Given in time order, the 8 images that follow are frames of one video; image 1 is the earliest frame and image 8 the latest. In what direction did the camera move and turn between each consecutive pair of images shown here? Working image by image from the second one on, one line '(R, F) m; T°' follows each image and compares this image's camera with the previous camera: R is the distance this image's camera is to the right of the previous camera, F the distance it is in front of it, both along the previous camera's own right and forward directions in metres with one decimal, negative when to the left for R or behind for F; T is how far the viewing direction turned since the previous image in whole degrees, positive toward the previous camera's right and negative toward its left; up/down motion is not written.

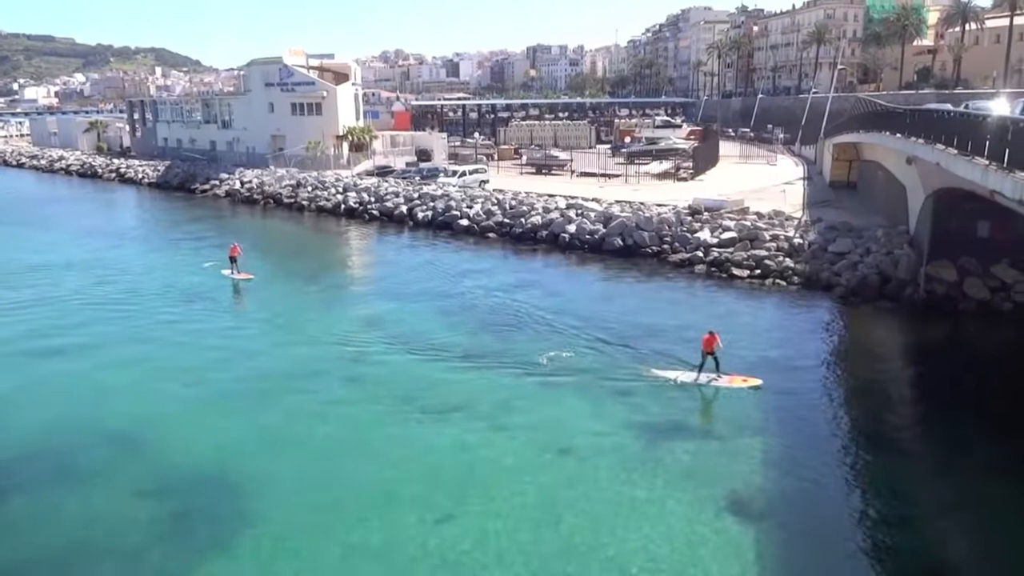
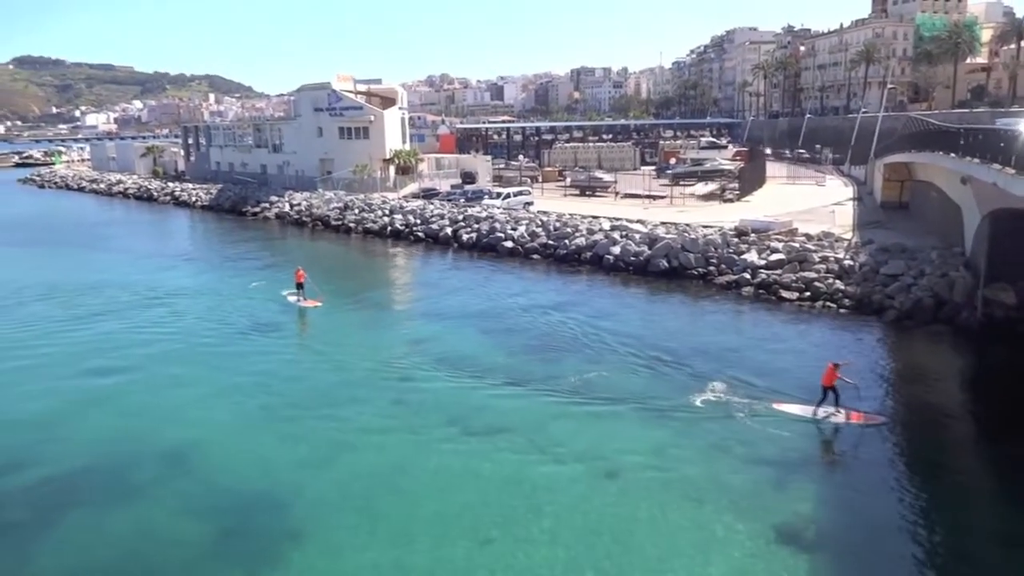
(0.0, 0.0) m; -3°
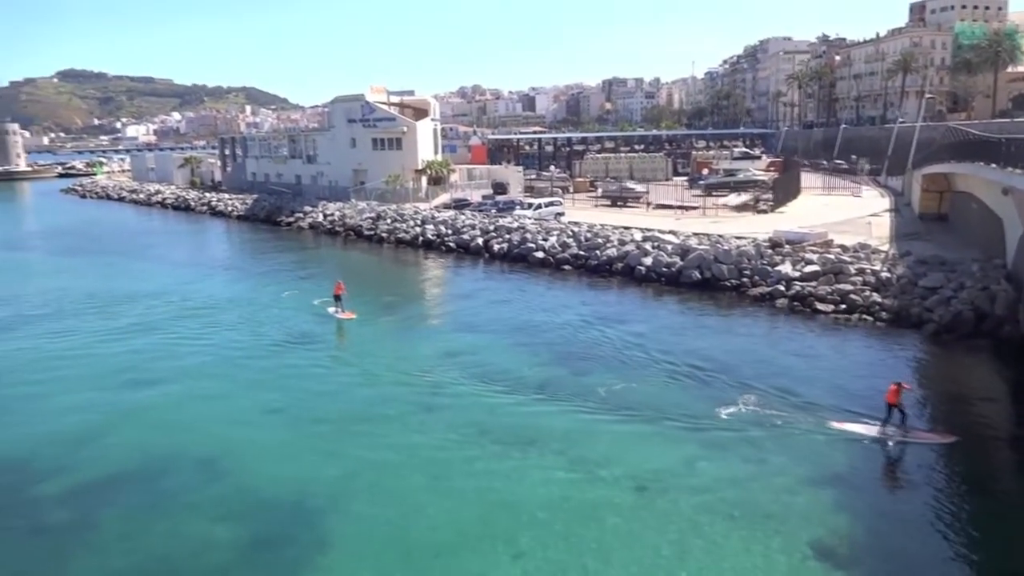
(0.0, 0.0) m; -2°
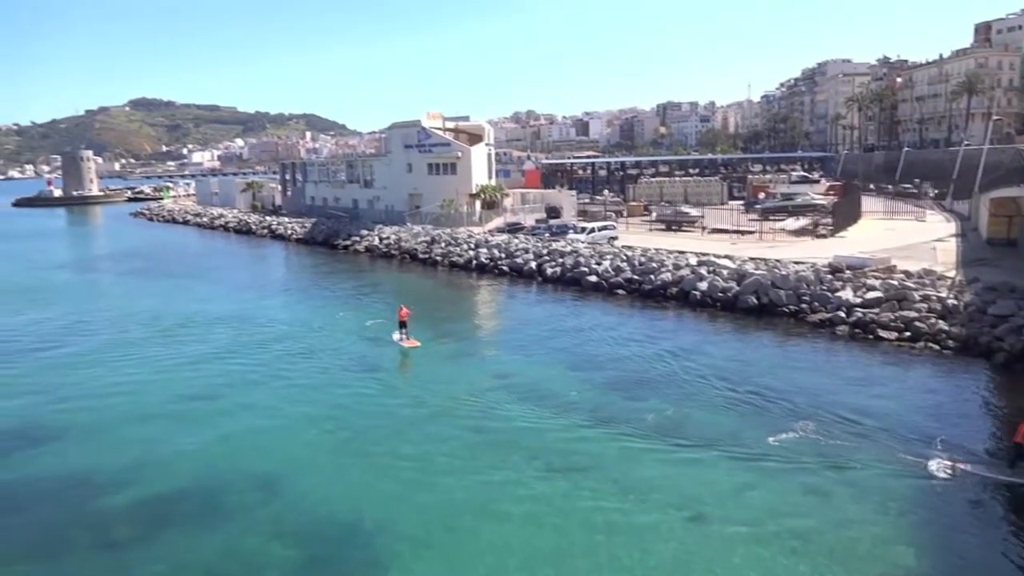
(0.0, 0.0) m; -4°
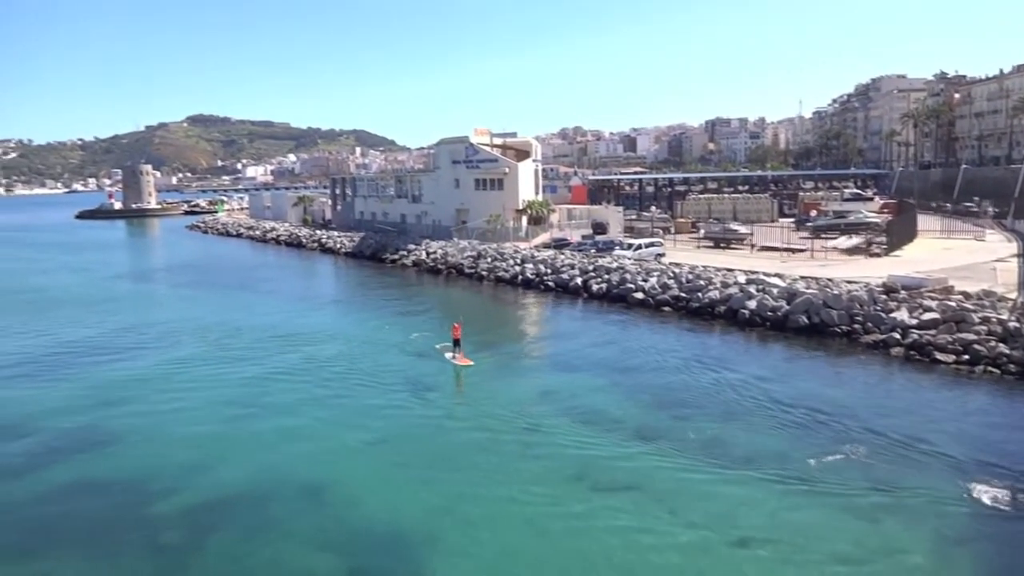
(0.0, 0.0) m; -3°
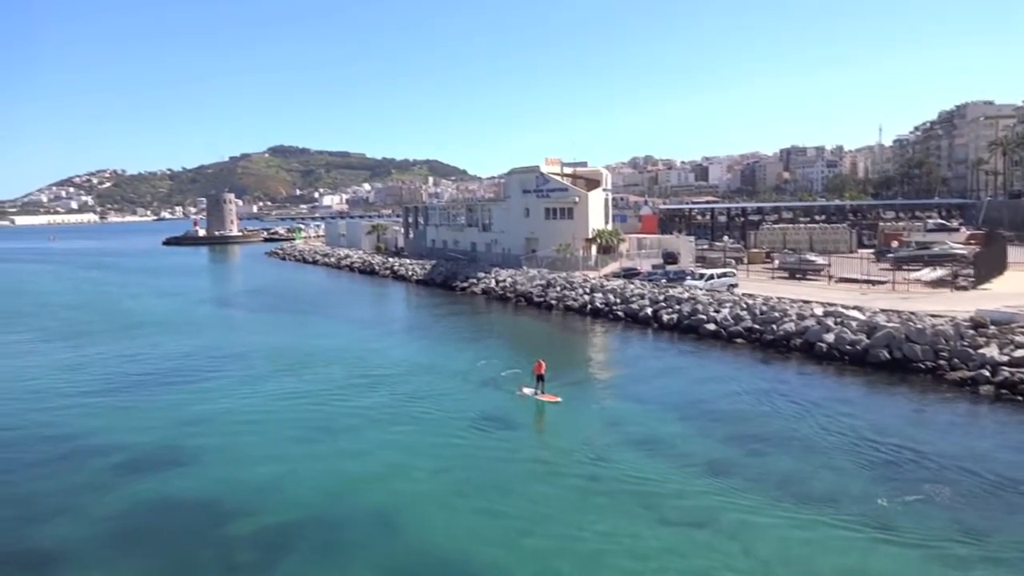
(0.0, 0.0) m; -5°
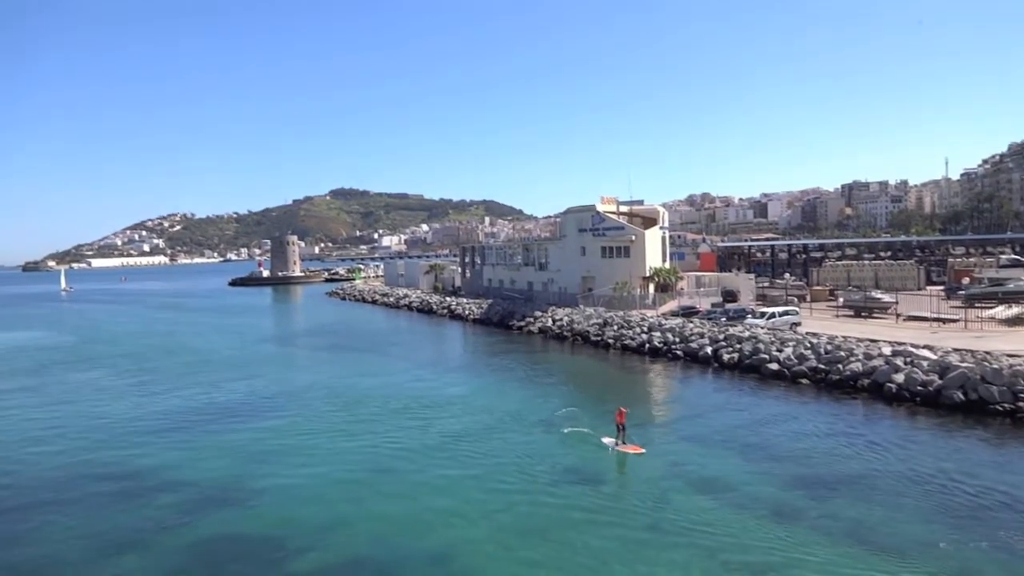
(0.0, 0.0) m; -4°
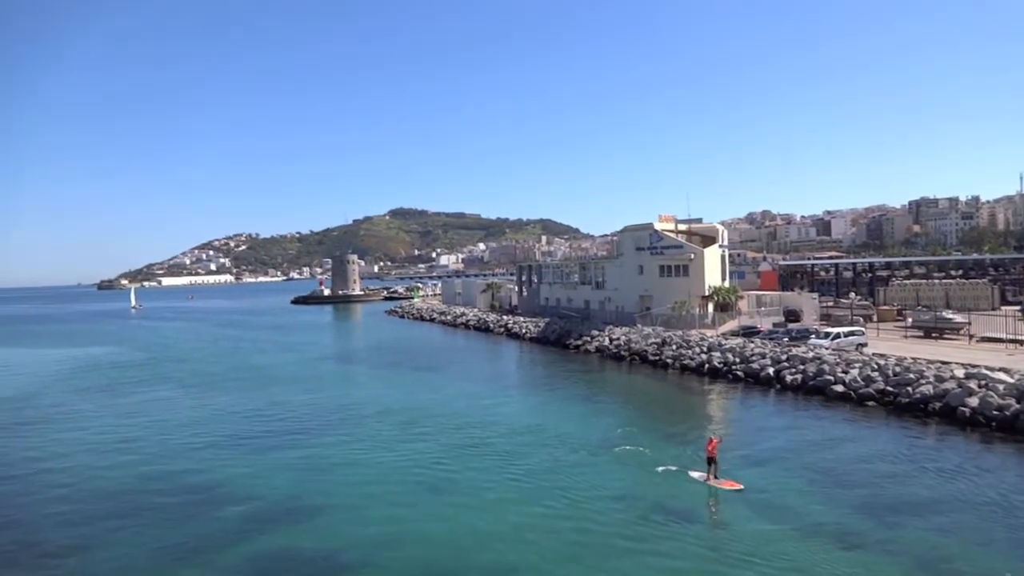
(+3.2, -5.4) m; -4°
